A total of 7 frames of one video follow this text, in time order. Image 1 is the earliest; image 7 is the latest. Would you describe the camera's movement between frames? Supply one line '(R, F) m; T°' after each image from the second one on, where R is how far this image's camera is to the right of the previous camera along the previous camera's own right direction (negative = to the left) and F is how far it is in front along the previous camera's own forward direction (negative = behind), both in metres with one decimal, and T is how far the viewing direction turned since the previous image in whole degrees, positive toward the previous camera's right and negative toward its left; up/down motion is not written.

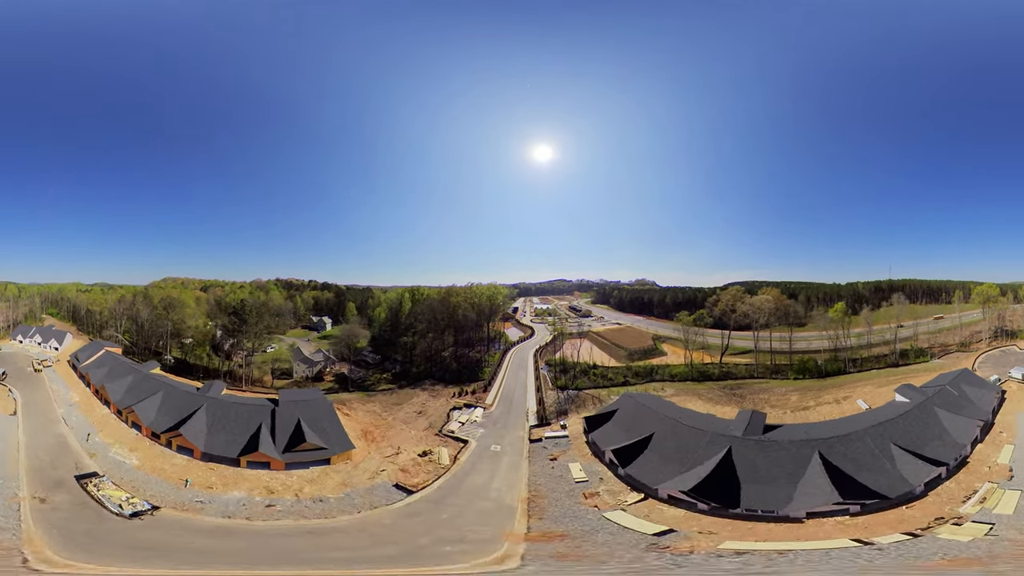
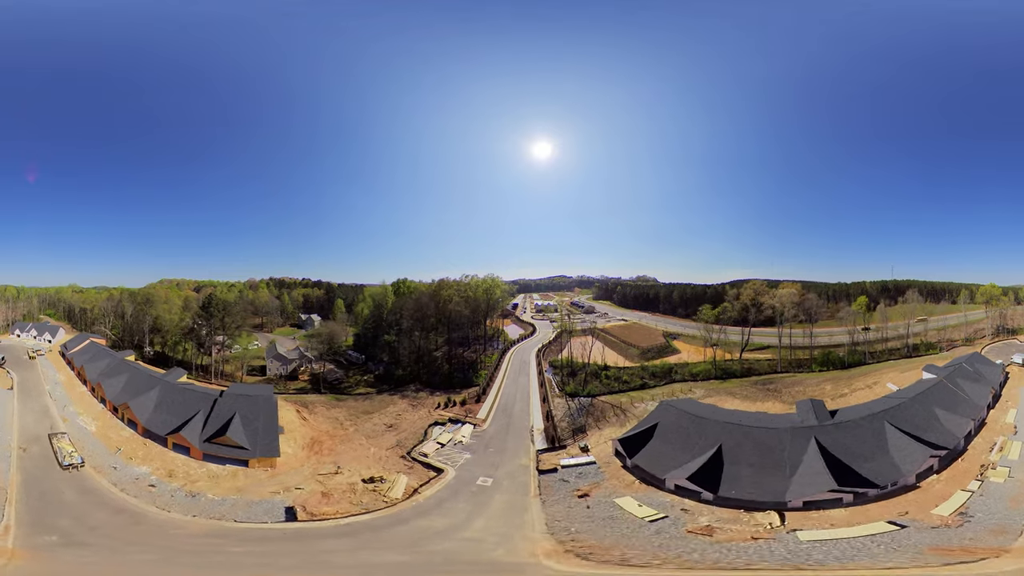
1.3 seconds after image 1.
(0.0, +1.9) m; 0°
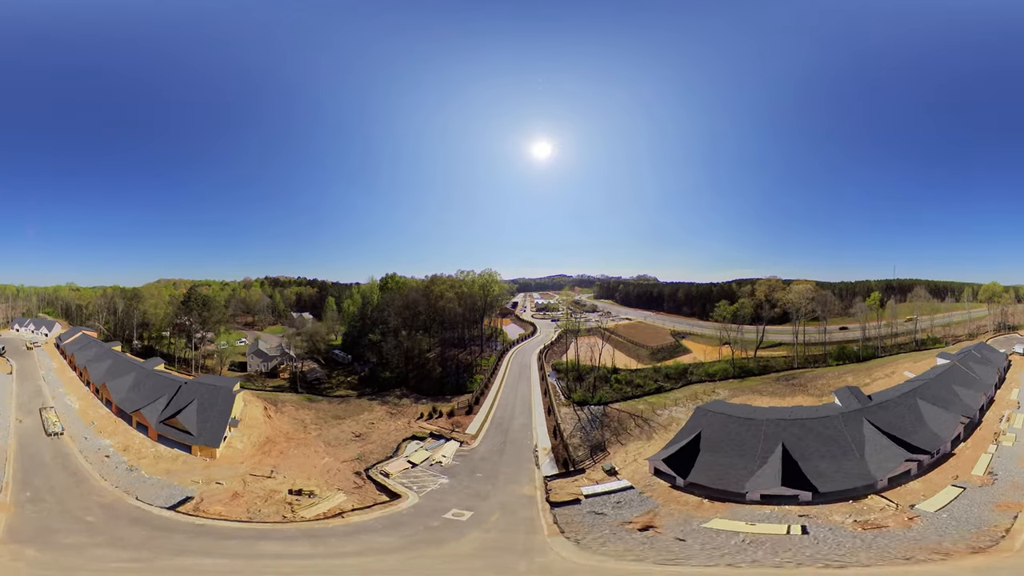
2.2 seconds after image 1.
(0.0, +1.3) m; 0°
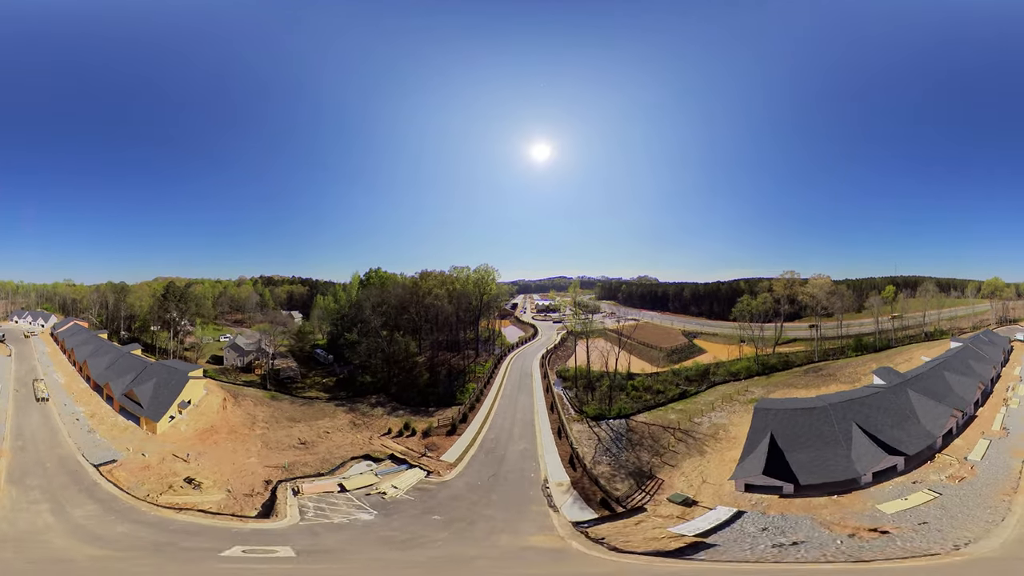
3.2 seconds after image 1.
(0.0, +1.4) m; 0°
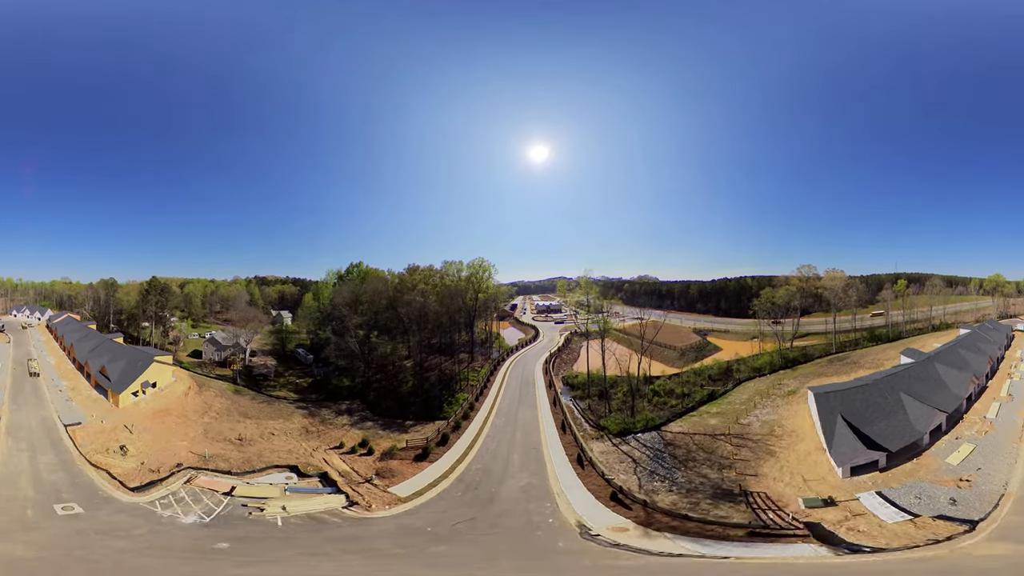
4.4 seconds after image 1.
(0.0, +1.4) m; 0°
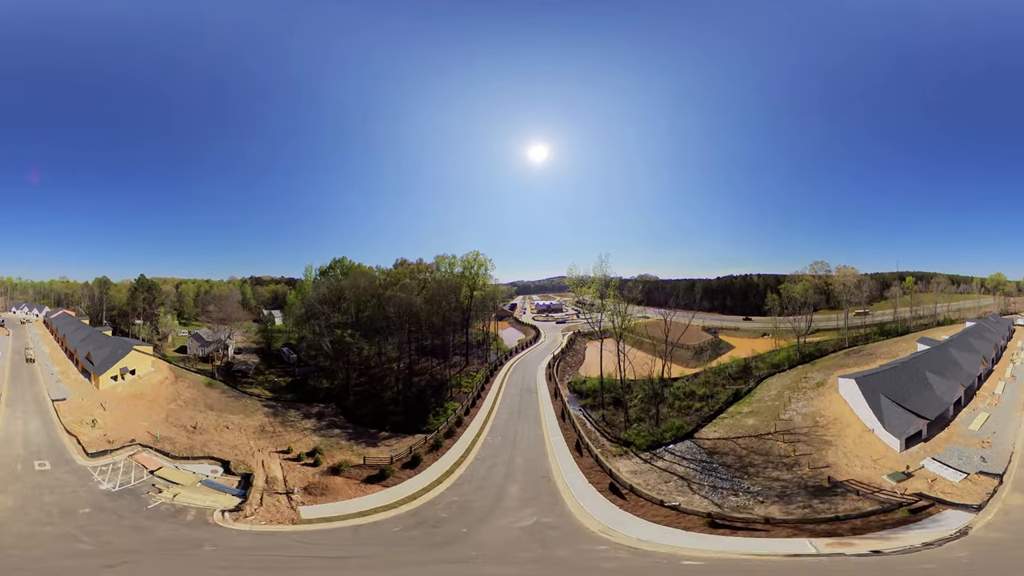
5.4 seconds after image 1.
(0.0, +1.1) m; 0°
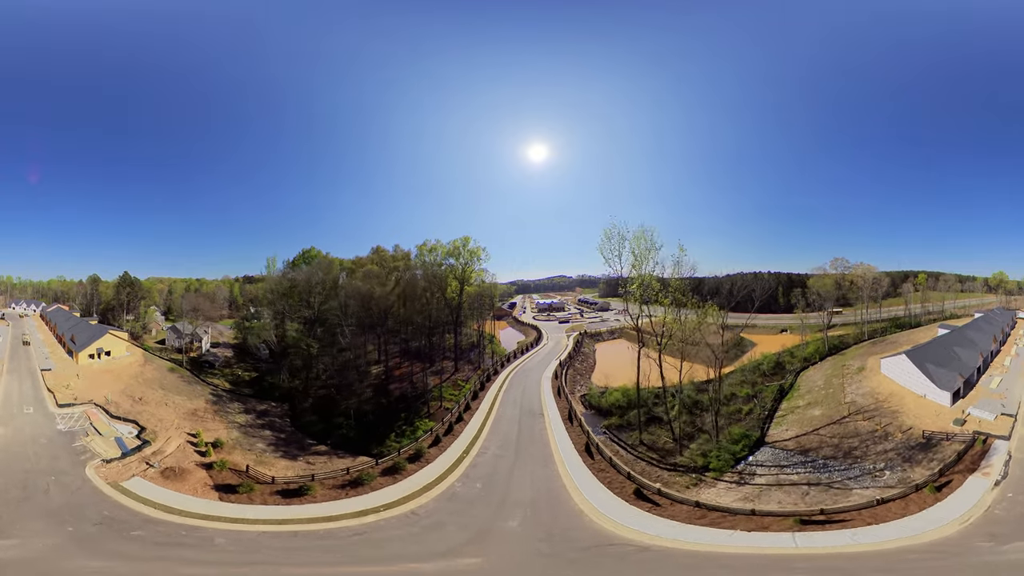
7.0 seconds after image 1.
(0.0, +1.9) m; 0°
